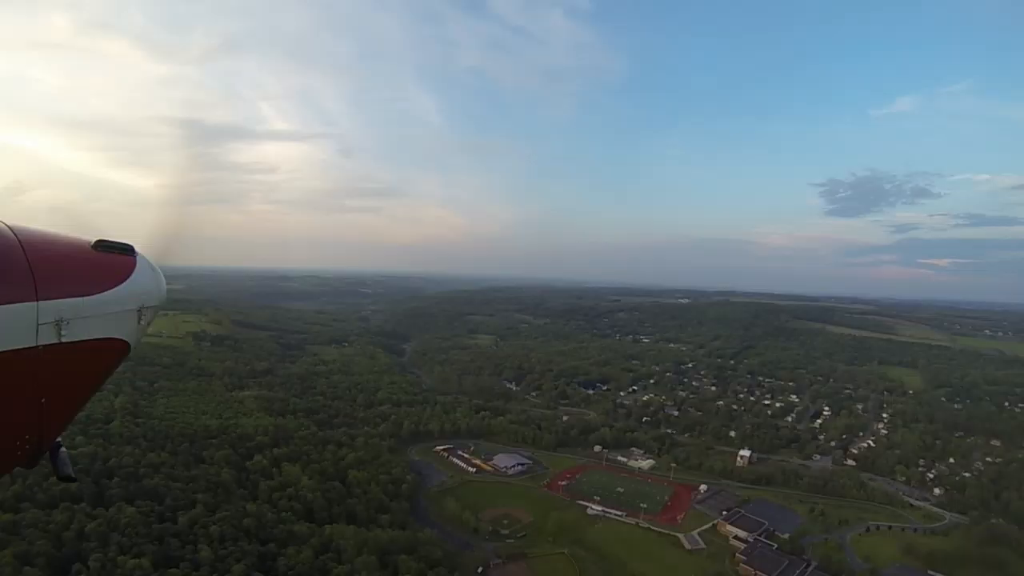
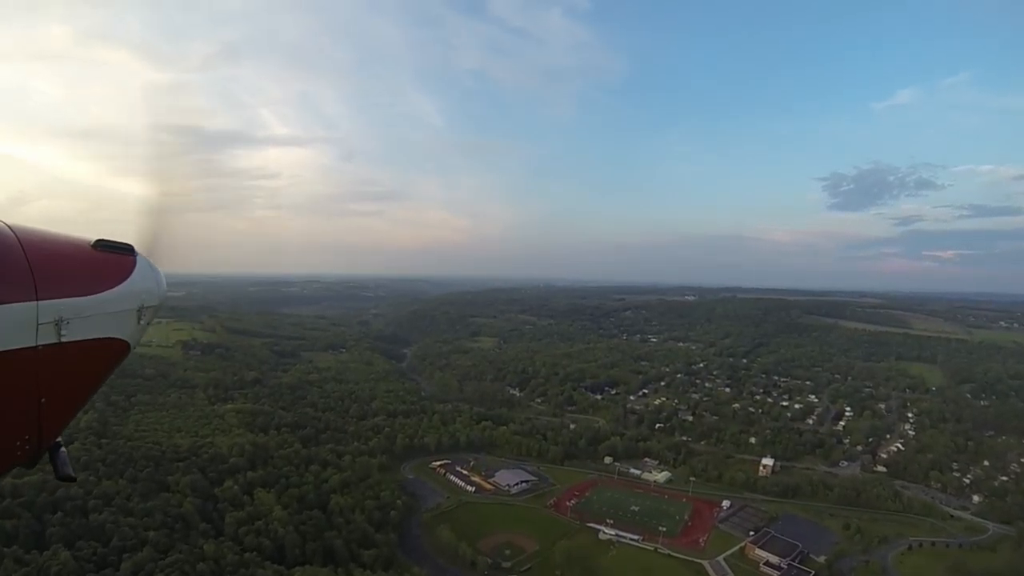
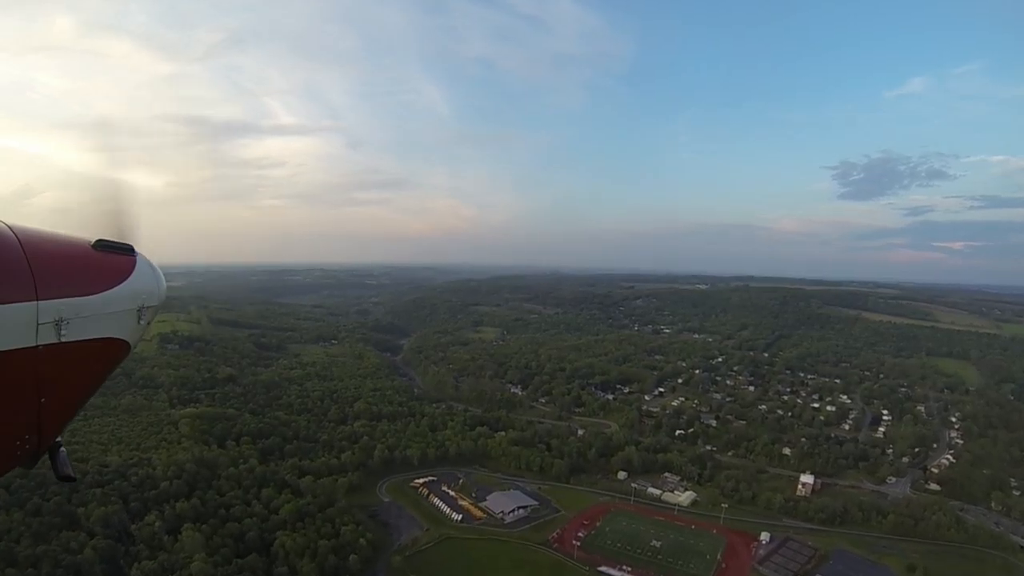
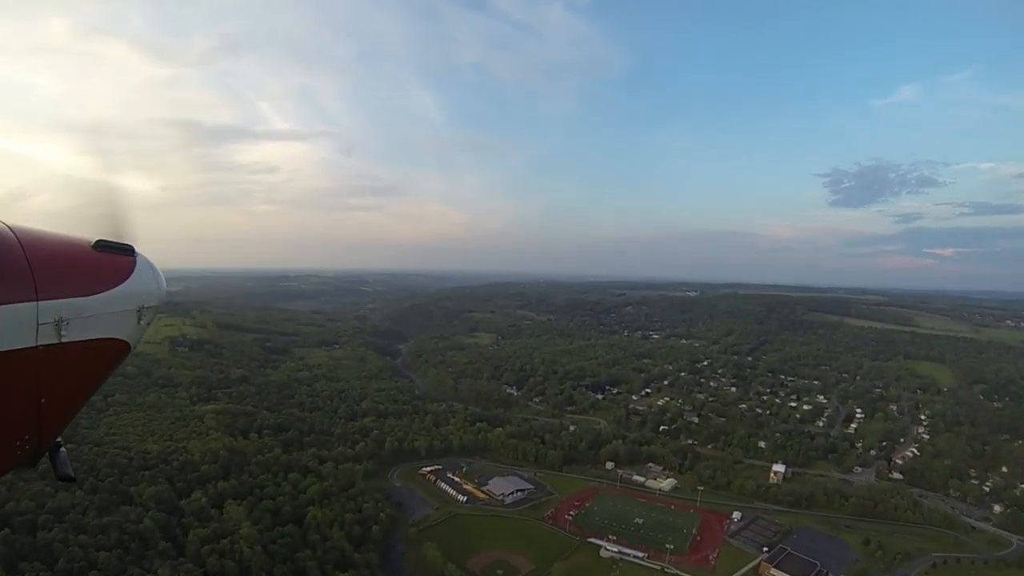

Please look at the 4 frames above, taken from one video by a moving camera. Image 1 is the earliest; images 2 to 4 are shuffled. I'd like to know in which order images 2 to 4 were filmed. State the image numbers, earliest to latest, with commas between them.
2, 4, 3
